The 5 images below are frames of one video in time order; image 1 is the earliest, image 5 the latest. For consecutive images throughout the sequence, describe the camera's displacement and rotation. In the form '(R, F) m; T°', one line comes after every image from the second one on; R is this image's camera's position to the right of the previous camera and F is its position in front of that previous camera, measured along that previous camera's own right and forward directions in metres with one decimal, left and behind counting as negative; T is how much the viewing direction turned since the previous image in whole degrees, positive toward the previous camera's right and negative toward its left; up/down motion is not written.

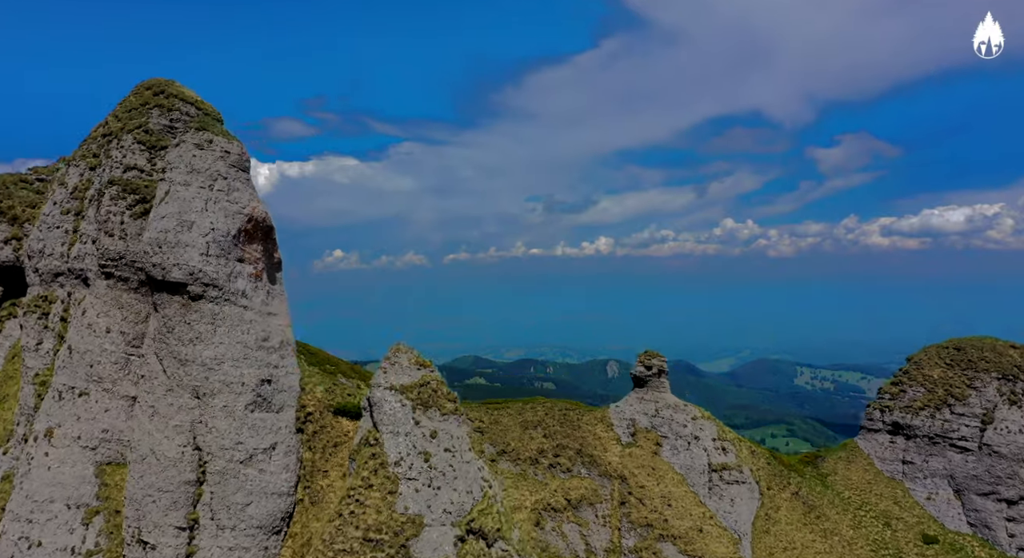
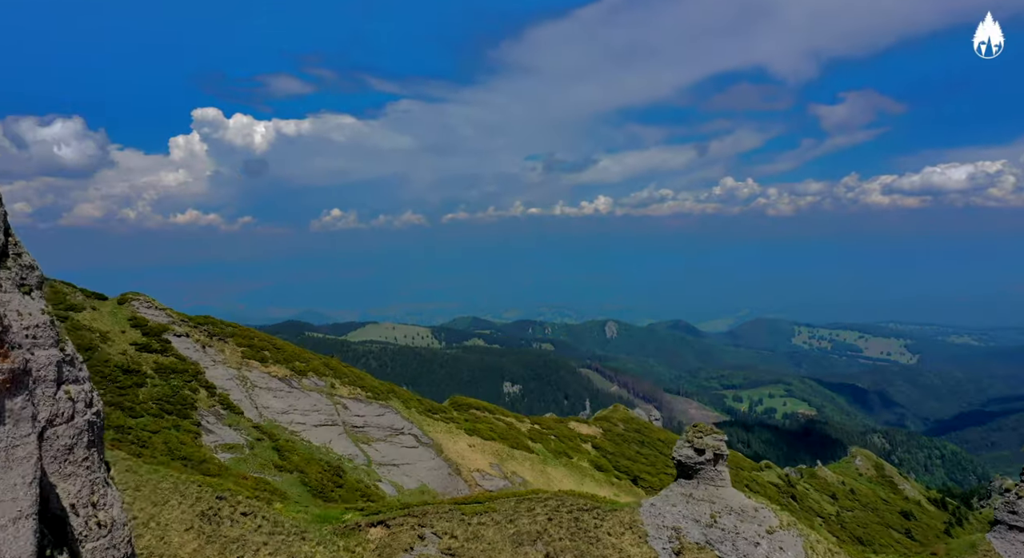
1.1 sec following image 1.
(+0.3, +8.1) m; 0°
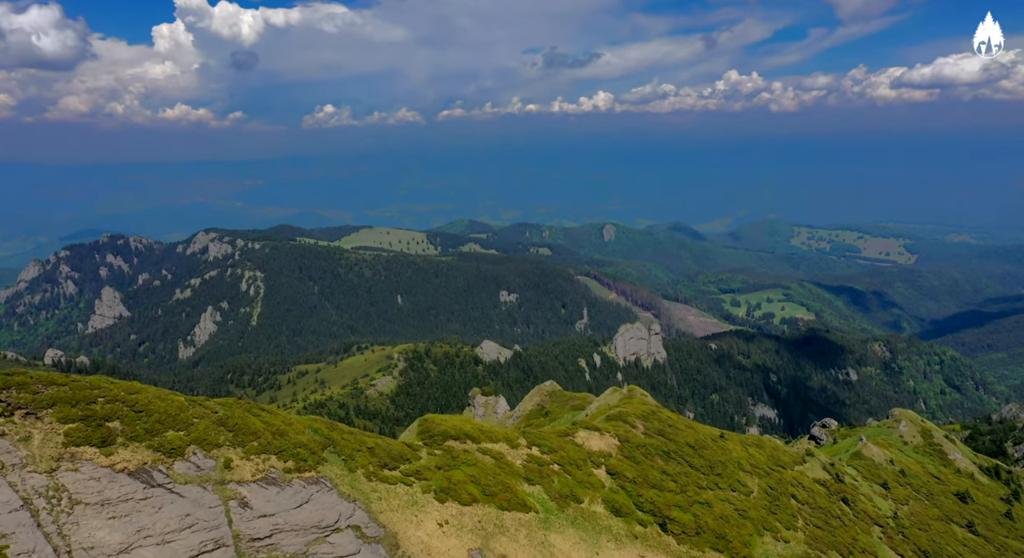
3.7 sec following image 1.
(+0.6, +20.7) m; 0°
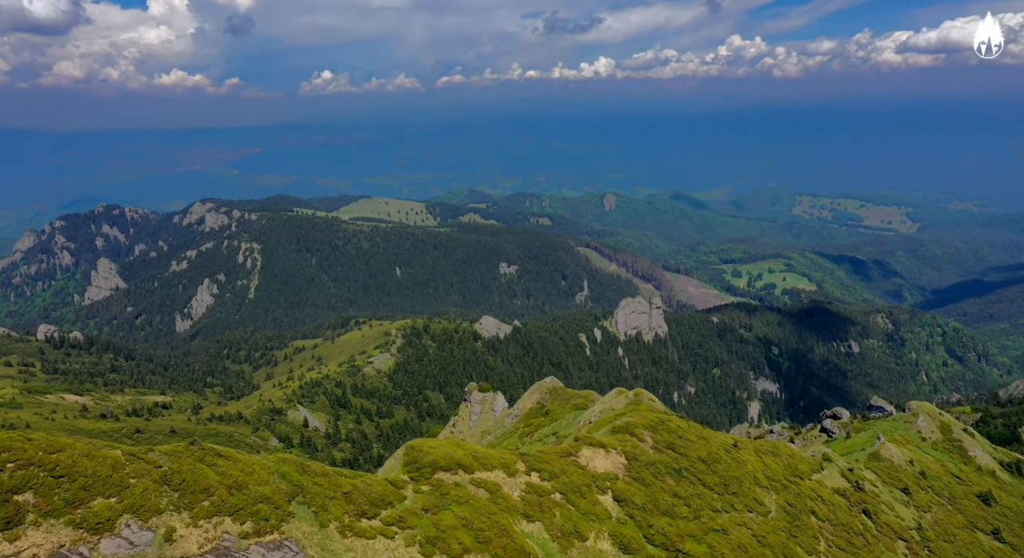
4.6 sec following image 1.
(+0.2, +6.3) m; 0°
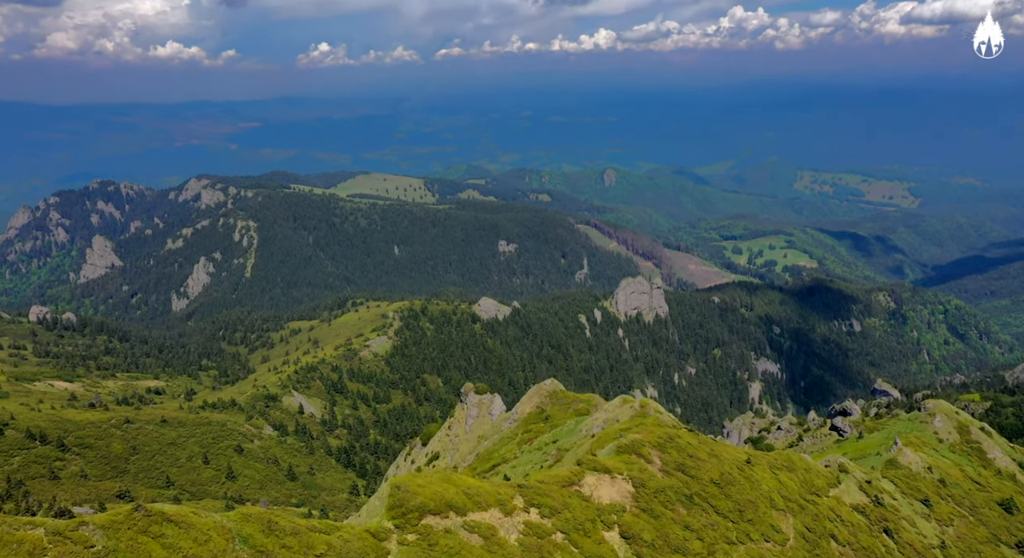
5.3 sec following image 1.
(+0.2, +5.5) m; 0°
